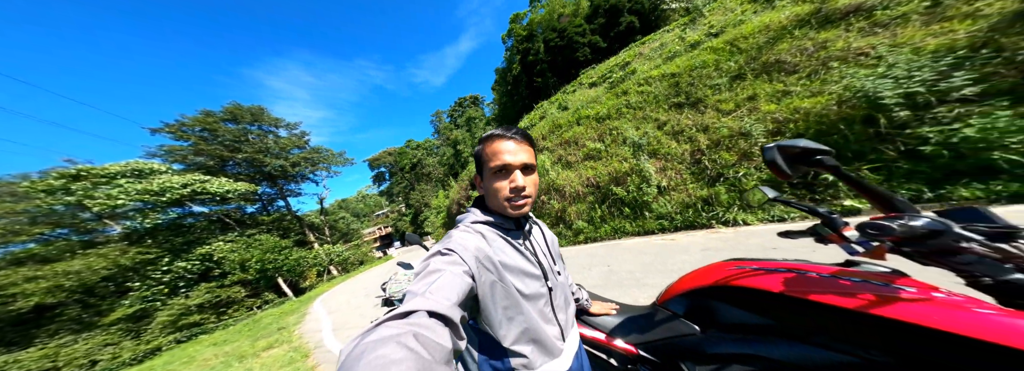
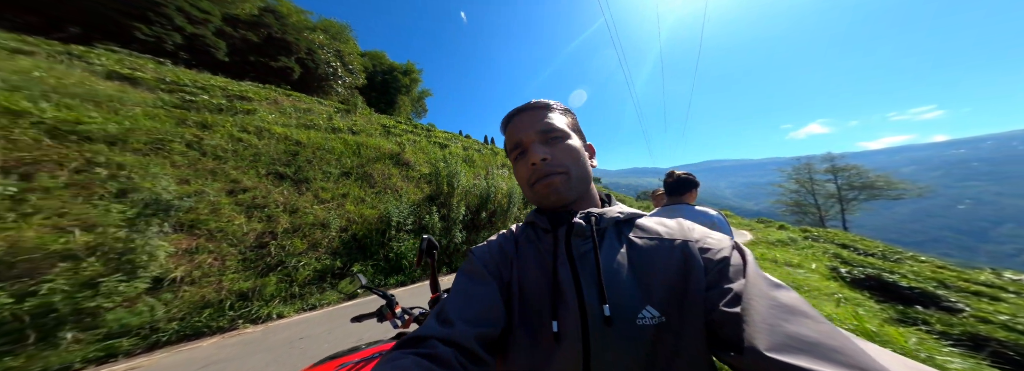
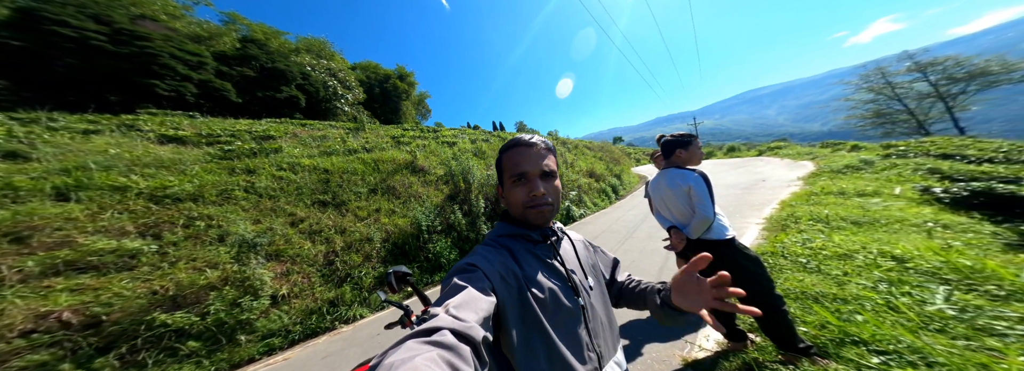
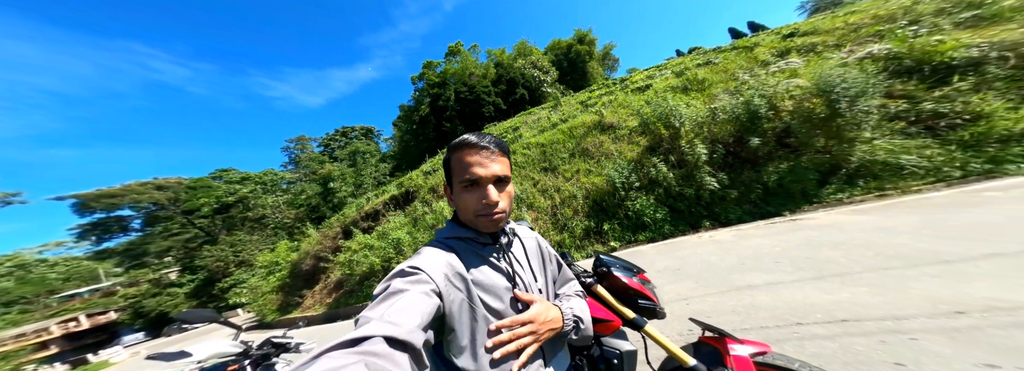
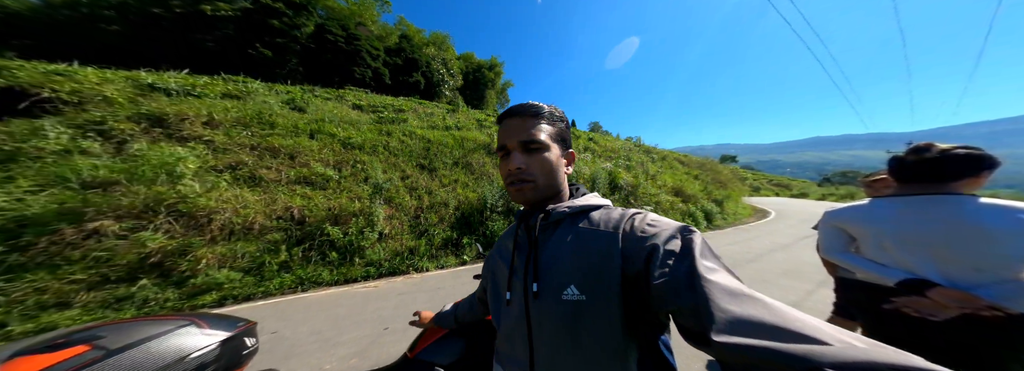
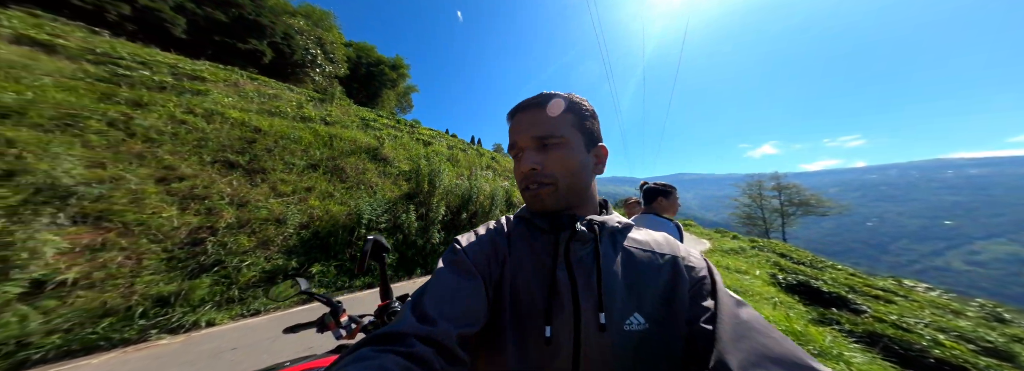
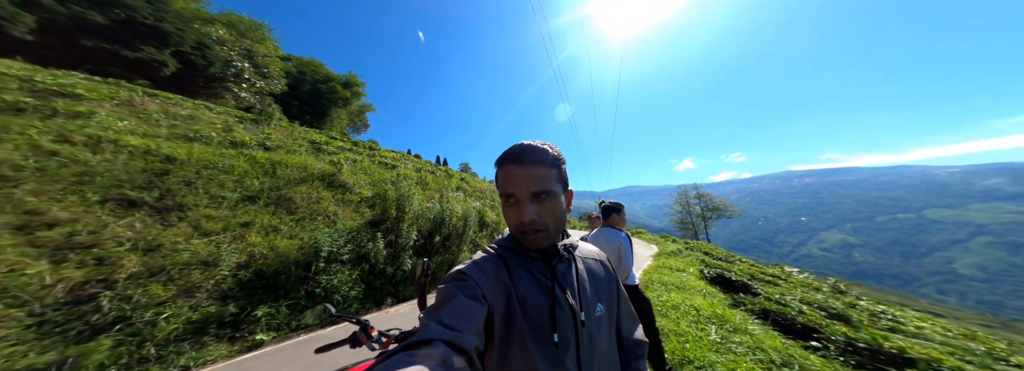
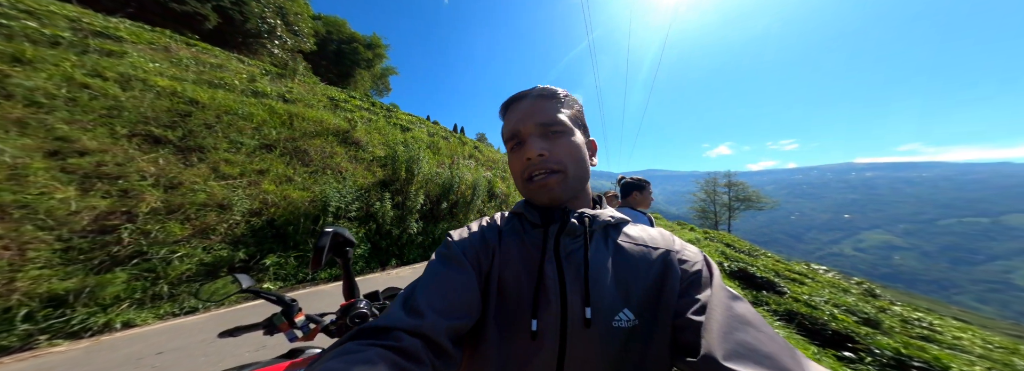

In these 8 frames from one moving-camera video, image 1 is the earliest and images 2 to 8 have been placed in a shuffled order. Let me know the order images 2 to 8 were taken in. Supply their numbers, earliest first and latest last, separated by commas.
4, 3, 7, 6, 8, 2, 5
